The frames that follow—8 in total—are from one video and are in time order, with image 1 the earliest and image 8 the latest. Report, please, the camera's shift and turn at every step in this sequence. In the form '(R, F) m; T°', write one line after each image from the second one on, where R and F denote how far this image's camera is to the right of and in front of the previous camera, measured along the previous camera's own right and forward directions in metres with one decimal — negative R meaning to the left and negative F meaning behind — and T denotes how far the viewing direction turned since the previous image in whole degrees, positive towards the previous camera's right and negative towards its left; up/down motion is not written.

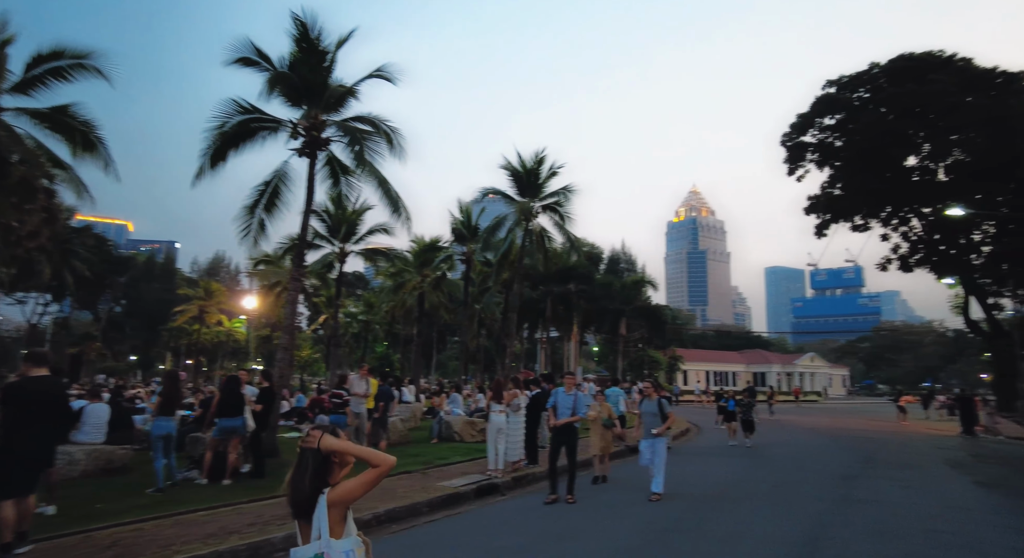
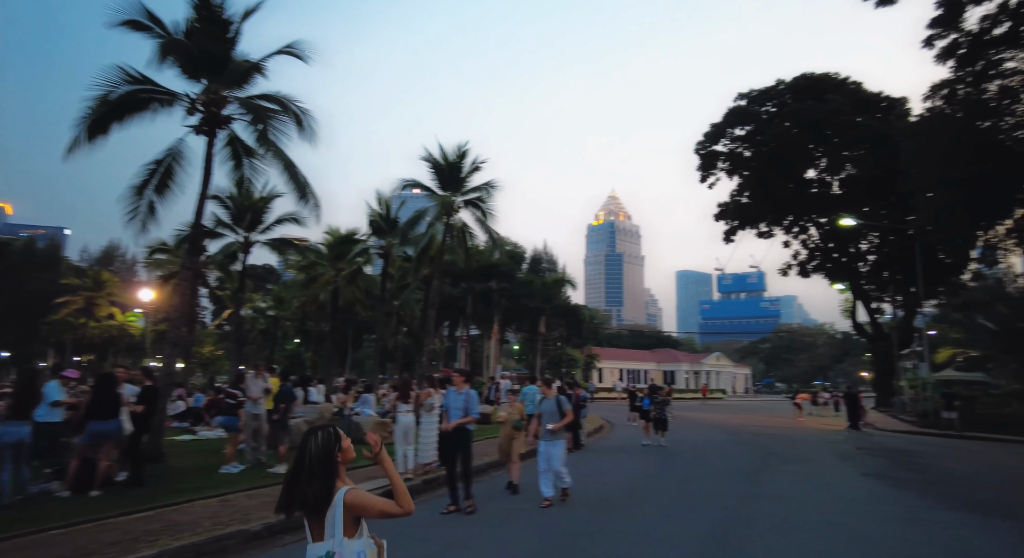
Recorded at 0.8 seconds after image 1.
(+0.1, +0.2) m; +8°
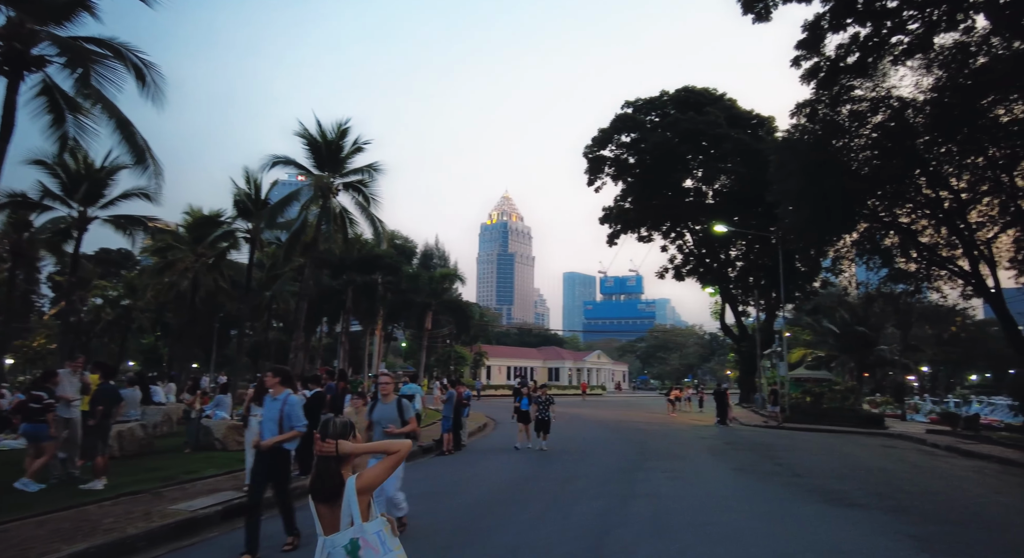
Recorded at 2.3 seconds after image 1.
(+0.2, +0.6) m; +11°
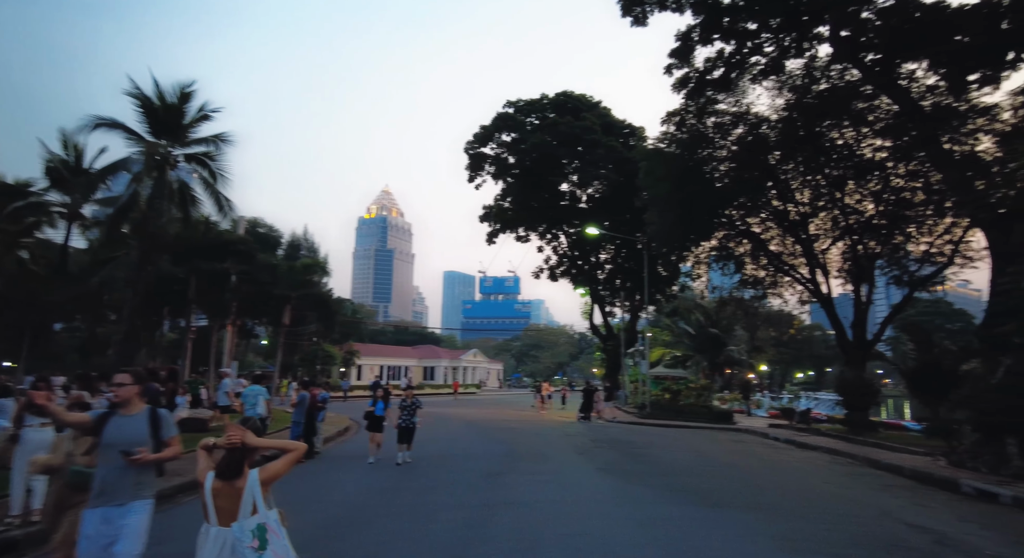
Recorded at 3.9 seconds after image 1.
(+0.2, +0.7) m; +12°
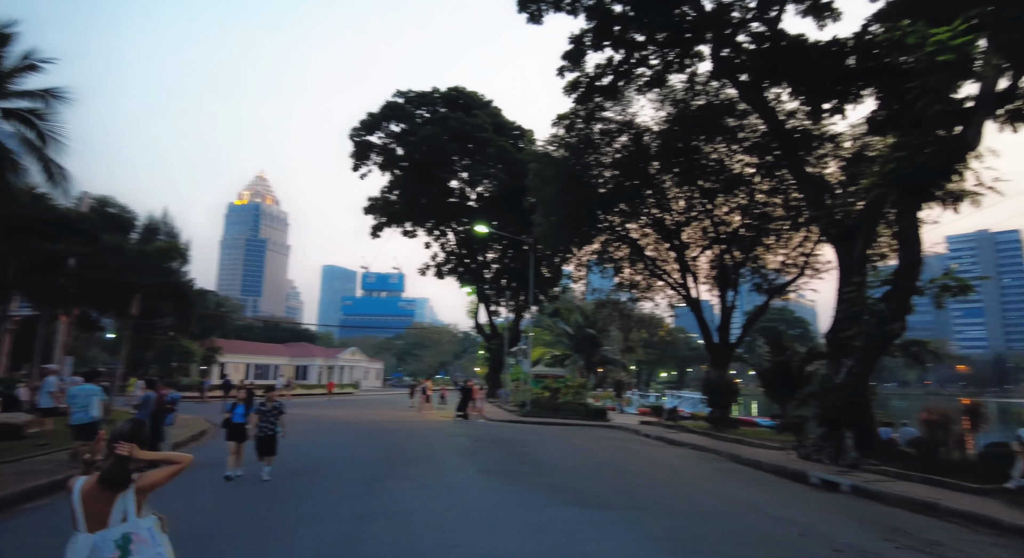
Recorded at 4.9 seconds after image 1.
(0.0, +0.4) m; +11°
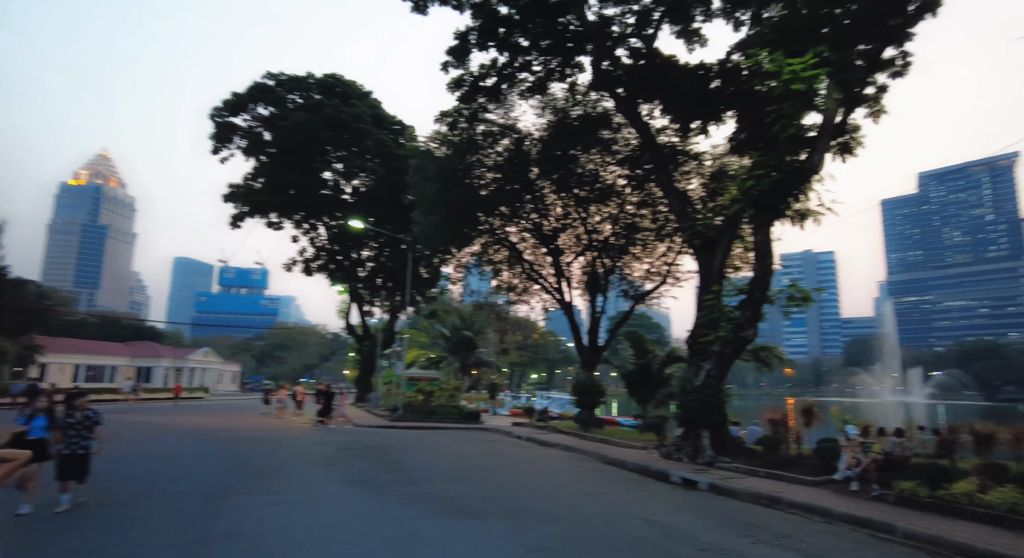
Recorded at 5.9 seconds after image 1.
(0.0, +0.5) m; +12°
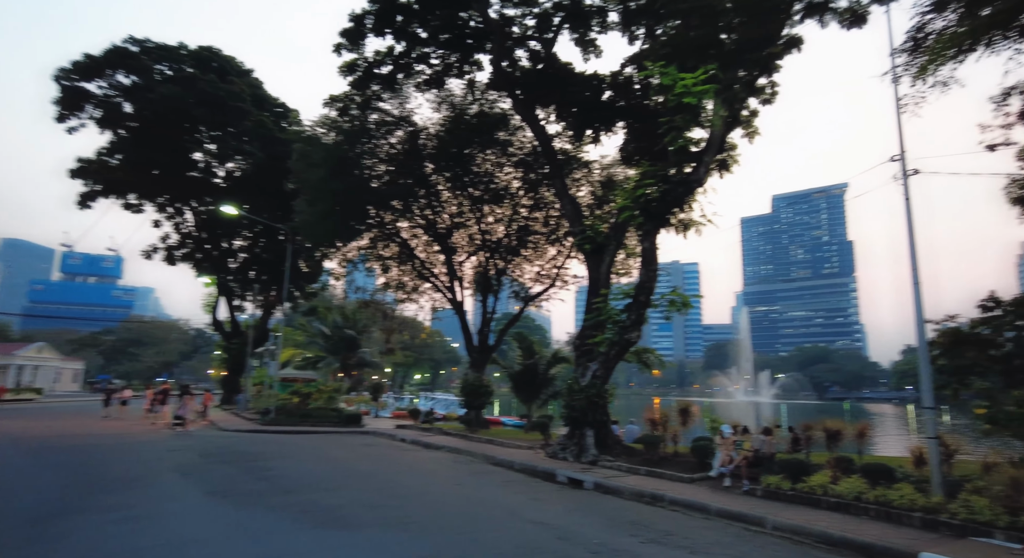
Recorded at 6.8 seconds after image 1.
(-0.1, +0.4) m; +11°
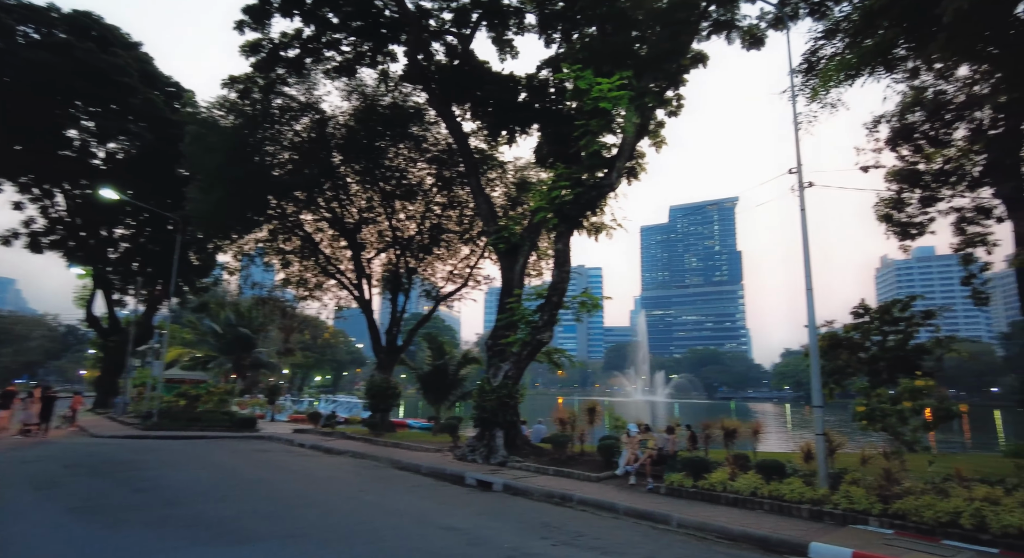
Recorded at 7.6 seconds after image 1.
(-0.1, +0.3) m; +9°
